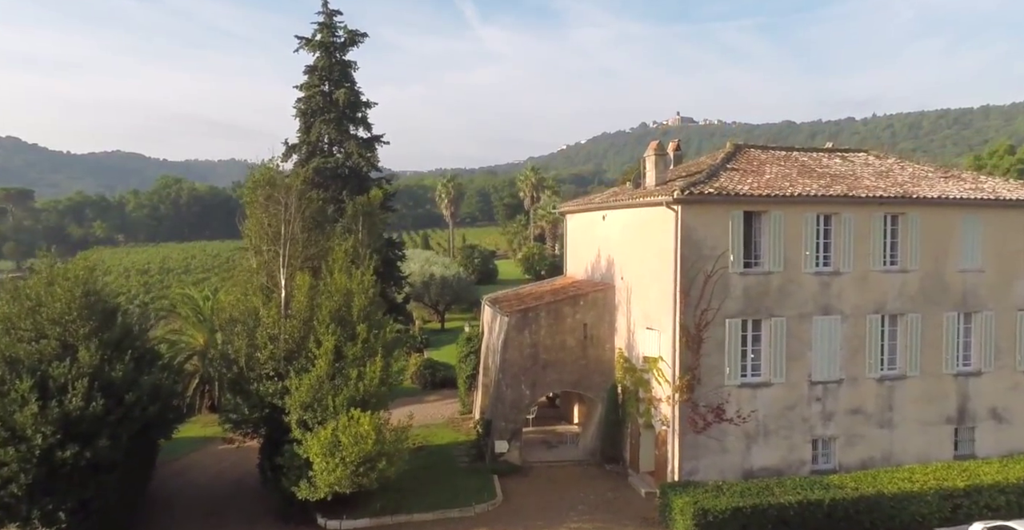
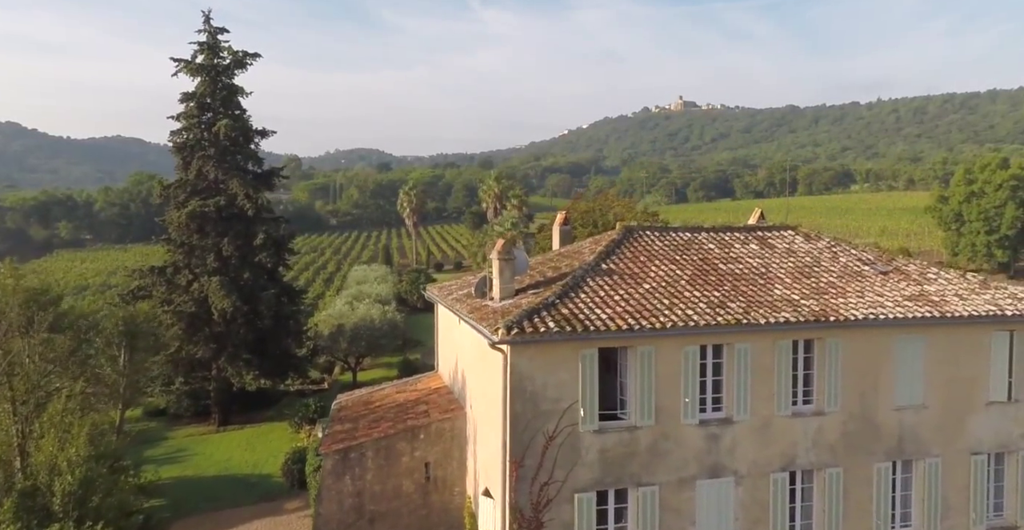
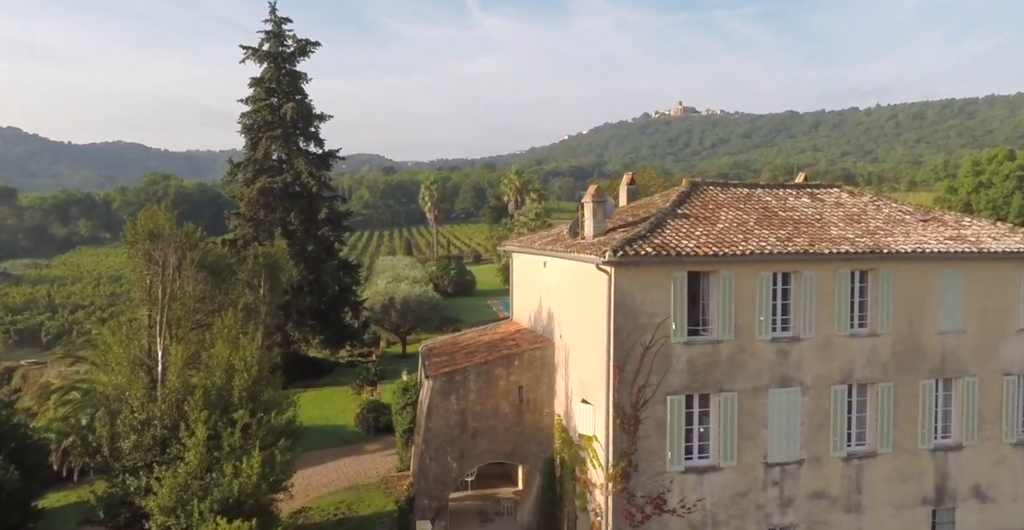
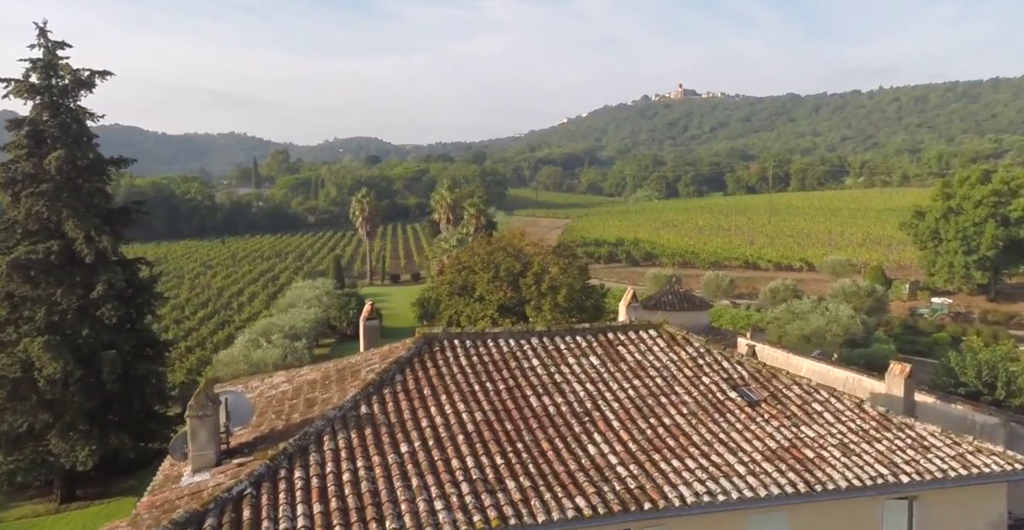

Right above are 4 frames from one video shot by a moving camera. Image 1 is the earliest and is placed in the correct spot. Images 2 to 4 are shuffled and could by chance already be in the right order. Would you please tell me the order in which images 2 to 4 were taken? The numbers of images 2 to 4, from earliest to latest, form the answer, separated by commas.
3, 2, 4
